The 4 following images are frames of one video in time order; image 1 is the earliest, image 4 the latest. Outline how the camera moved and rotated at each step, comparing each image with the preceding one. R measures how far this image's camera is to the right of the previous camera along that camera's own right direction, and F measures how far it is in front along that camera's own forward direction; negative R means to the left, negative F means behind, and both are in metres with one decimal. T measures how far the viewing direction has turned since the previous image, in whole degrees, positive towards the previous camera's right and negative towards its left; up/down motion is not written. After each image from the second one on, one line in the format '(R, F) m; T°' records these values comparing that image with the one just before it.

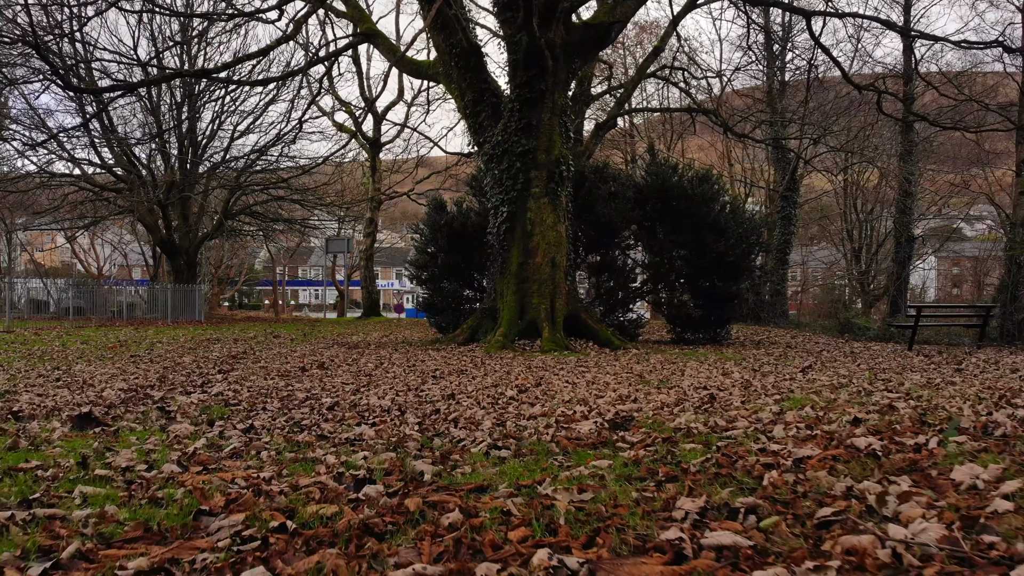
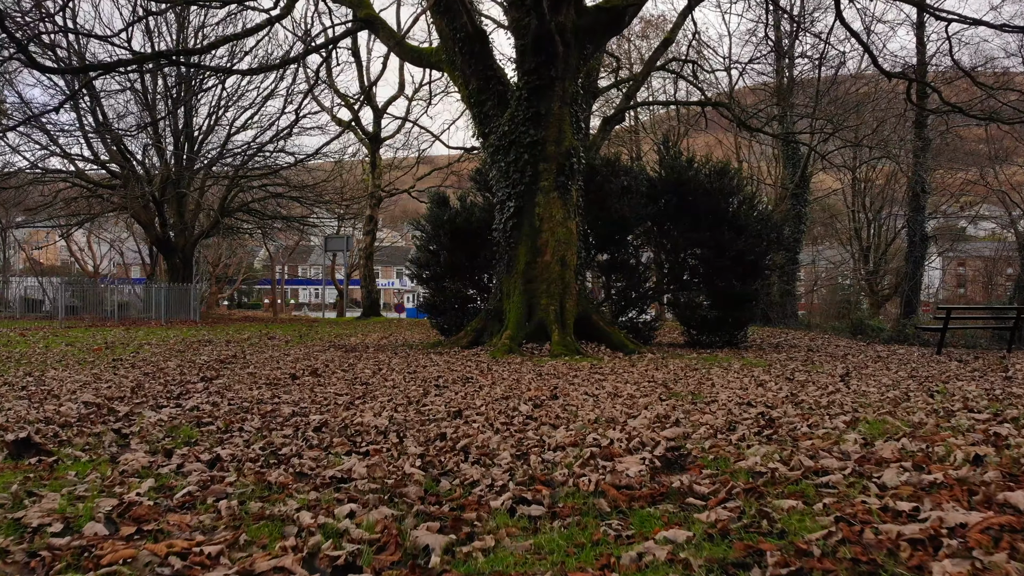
(-0.1, +0.7) m; 0°
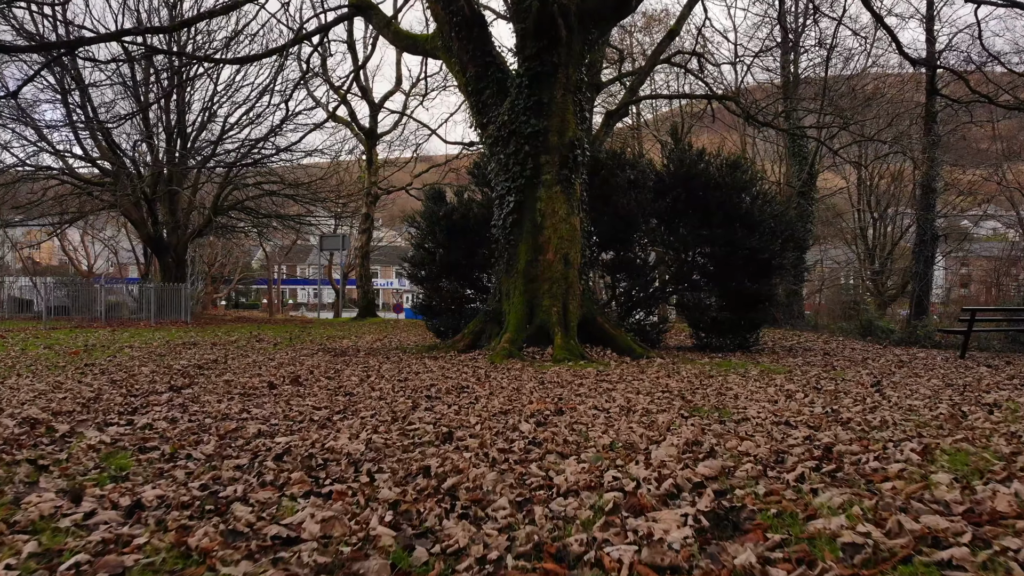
(0.0, +0.7) m; 0°
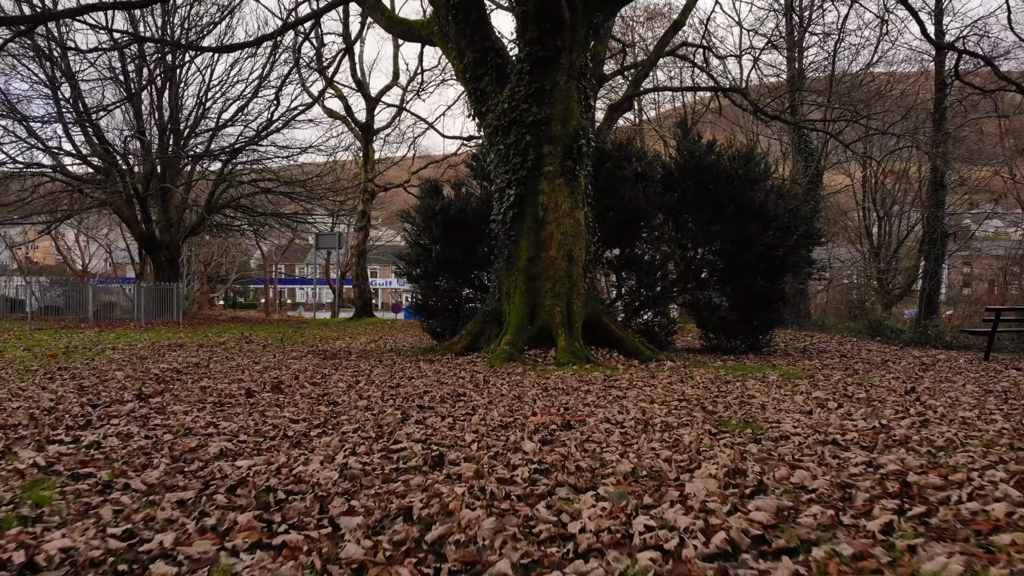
(0.0, +0.6) m; 0°
